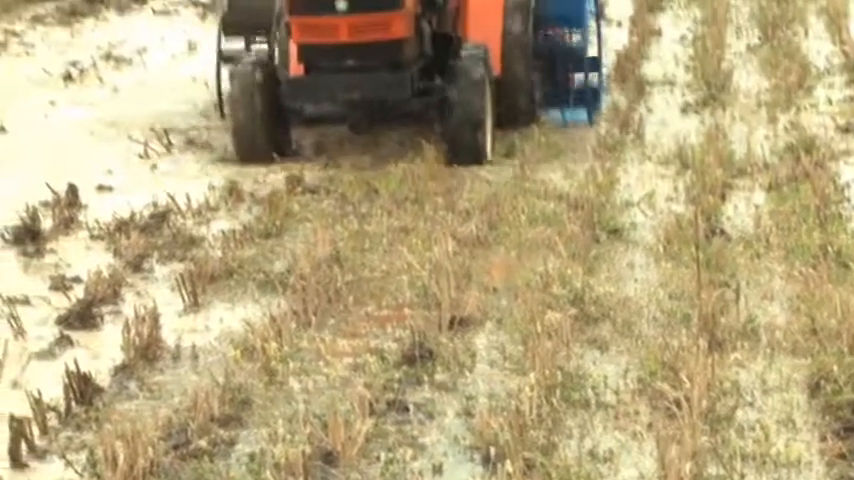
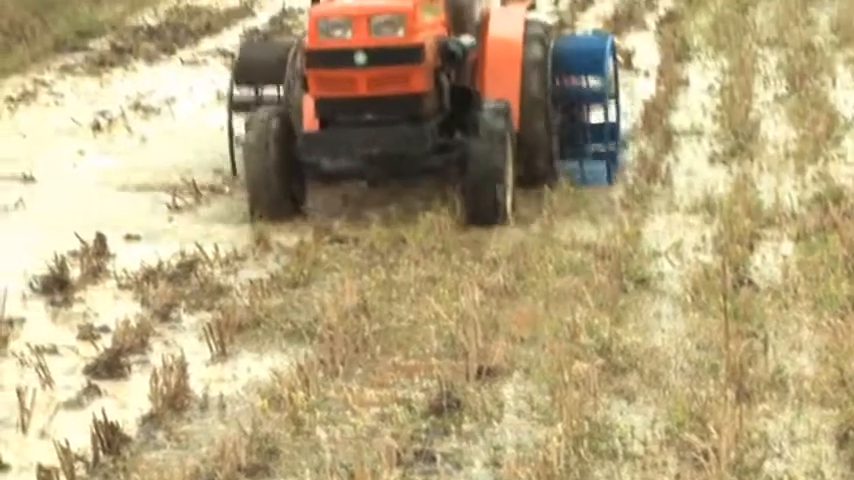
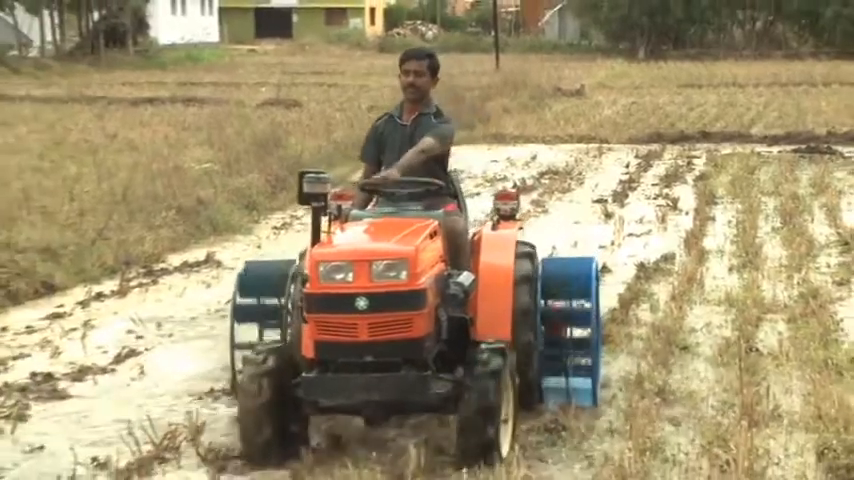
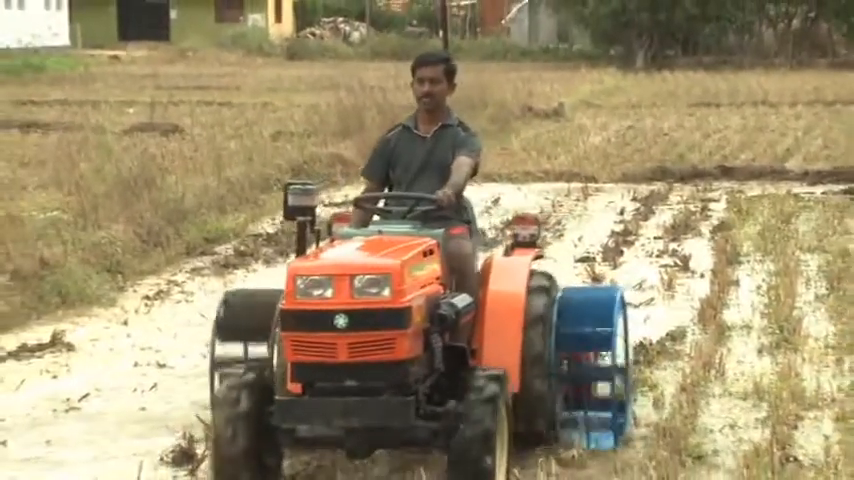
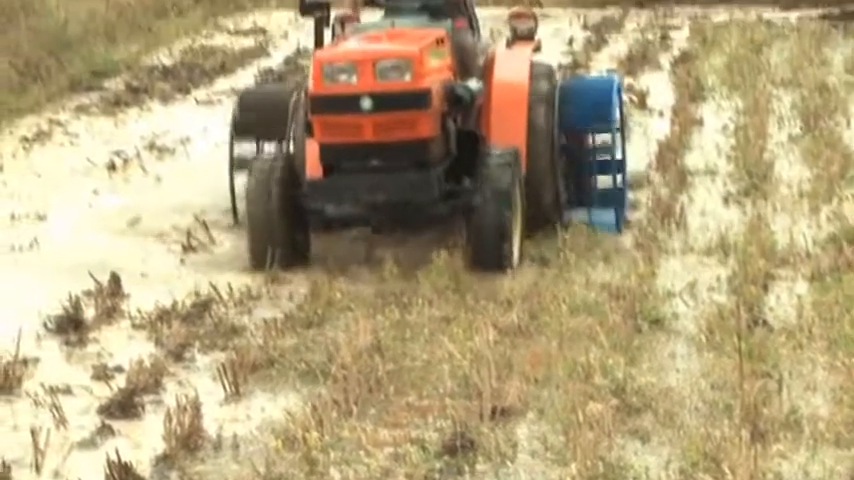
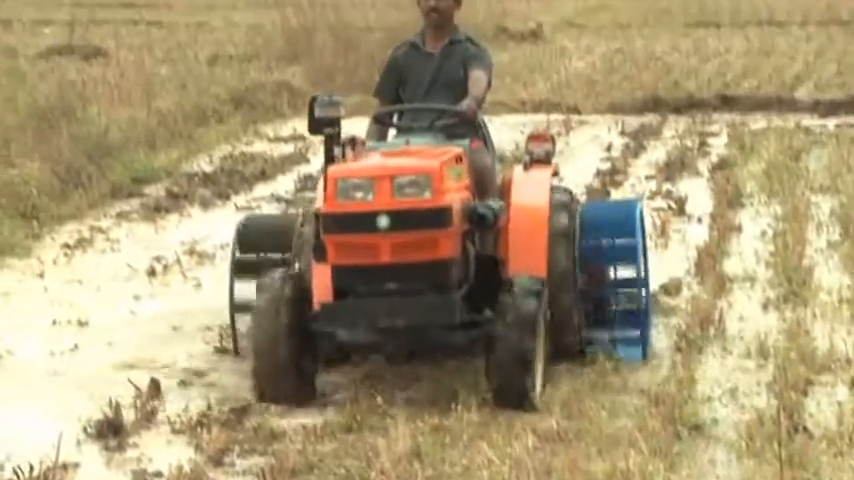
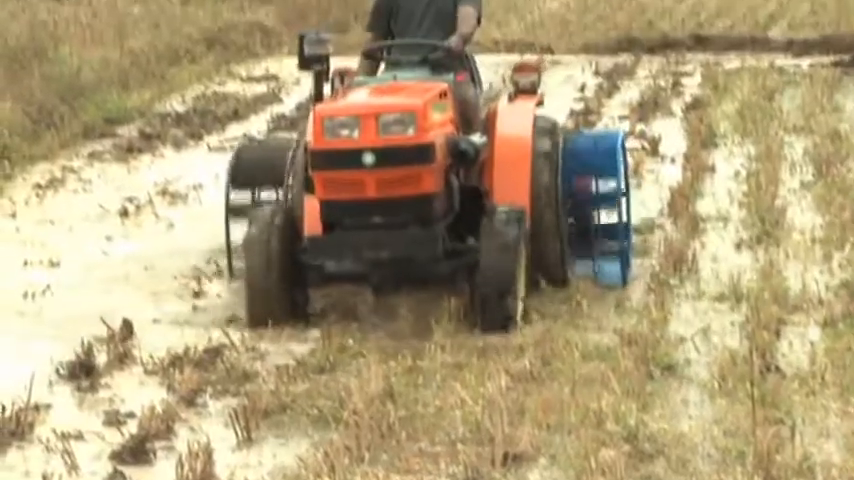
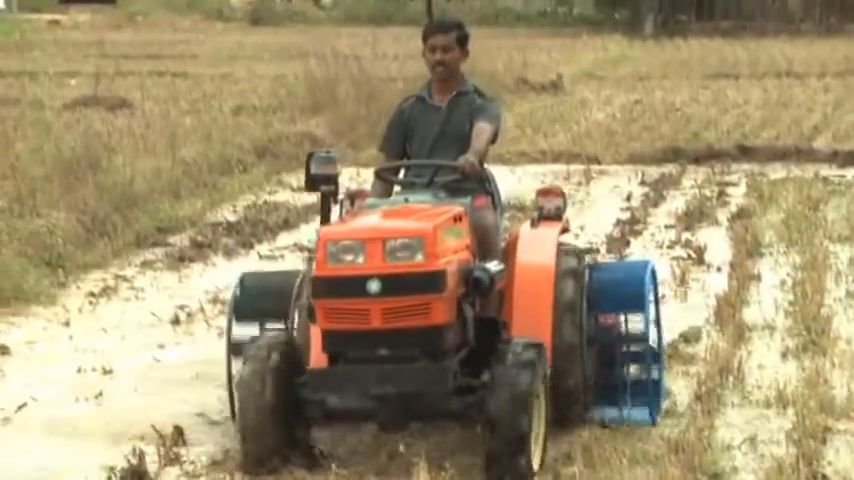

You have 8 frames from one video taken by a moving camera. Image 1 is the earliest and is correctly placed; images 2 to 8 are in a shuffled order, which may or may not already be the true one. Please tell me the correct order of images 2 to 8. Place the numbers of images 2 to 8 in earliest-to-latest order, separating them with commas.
2, 5, 7, 6, 8, 4, 3
